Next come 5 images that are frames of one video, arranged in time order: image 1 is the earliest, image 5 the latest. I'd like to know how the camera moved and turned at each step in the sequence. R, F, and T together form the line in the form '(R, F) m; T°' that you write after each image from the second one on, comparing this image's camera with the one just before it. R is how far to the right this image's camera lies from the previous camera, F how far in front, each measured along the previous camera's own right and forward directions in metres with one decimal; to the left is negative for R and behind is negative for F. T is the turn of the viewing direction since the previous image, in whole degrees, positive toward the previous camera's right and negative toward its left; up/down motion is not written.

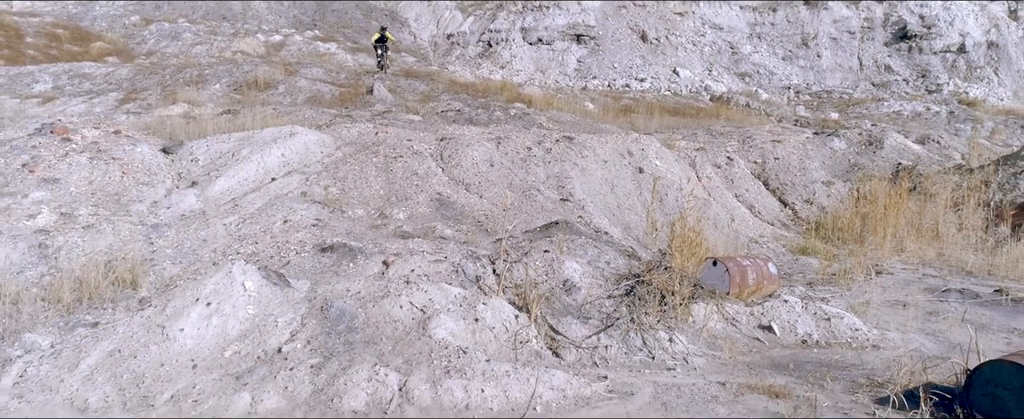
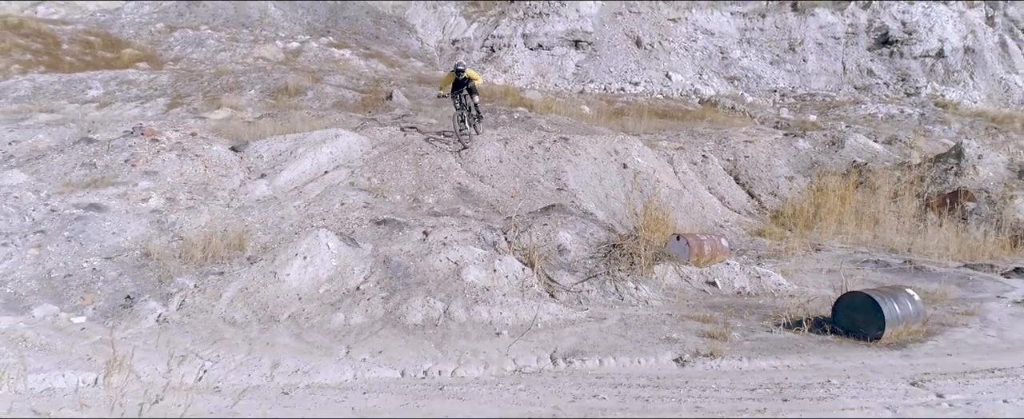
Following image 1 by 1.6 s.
(-0.1, -1.9) m; 0°
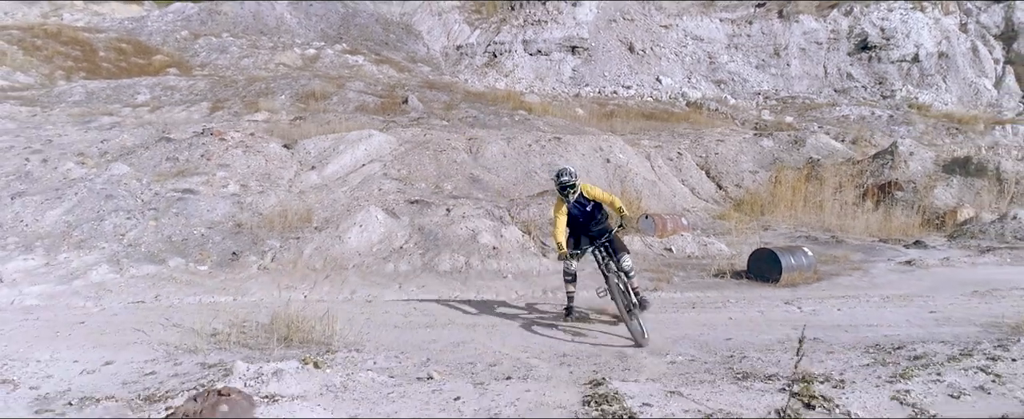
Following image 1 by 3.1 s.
(0.0, -2.3) m; 0°
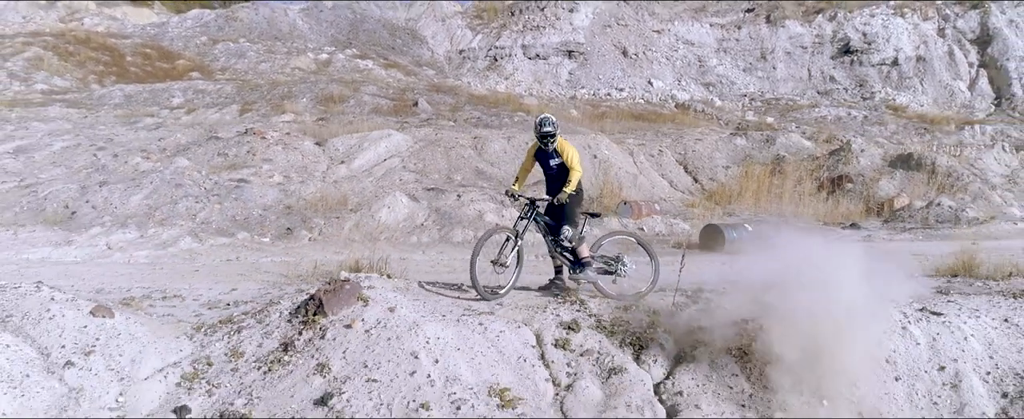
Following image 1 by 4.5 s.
(0.0, -2.1) m; 0°
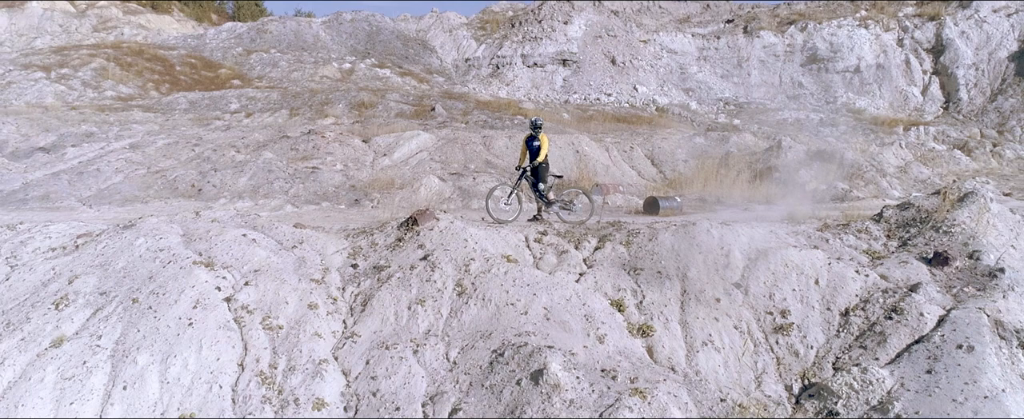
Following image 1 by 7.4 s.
(0.0, -4.5) m; 0°
